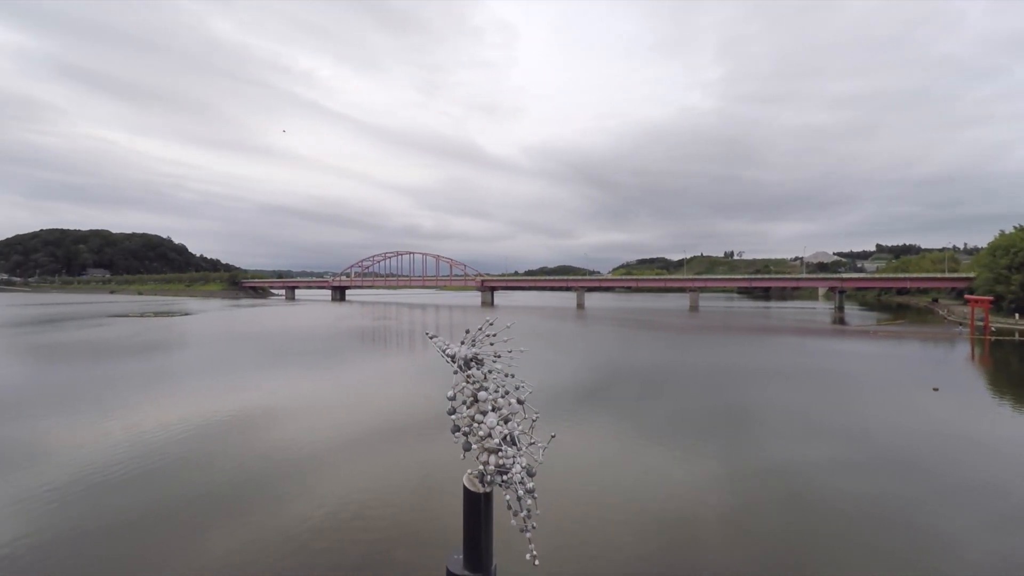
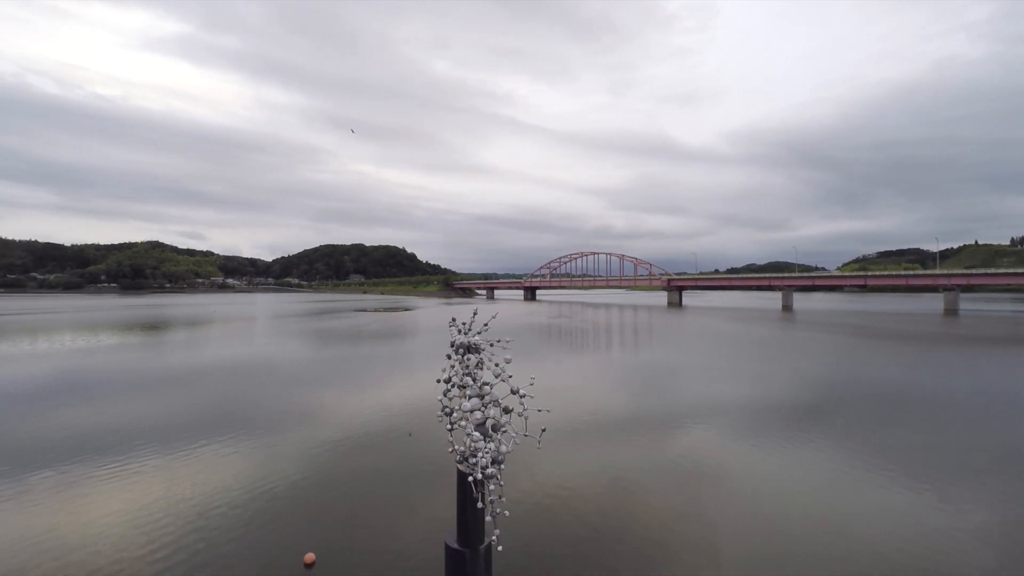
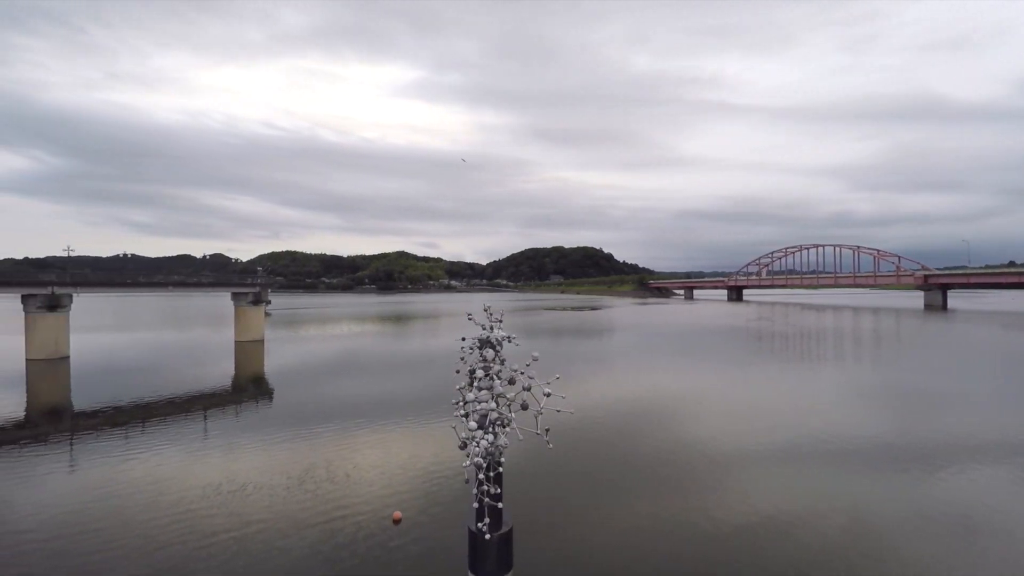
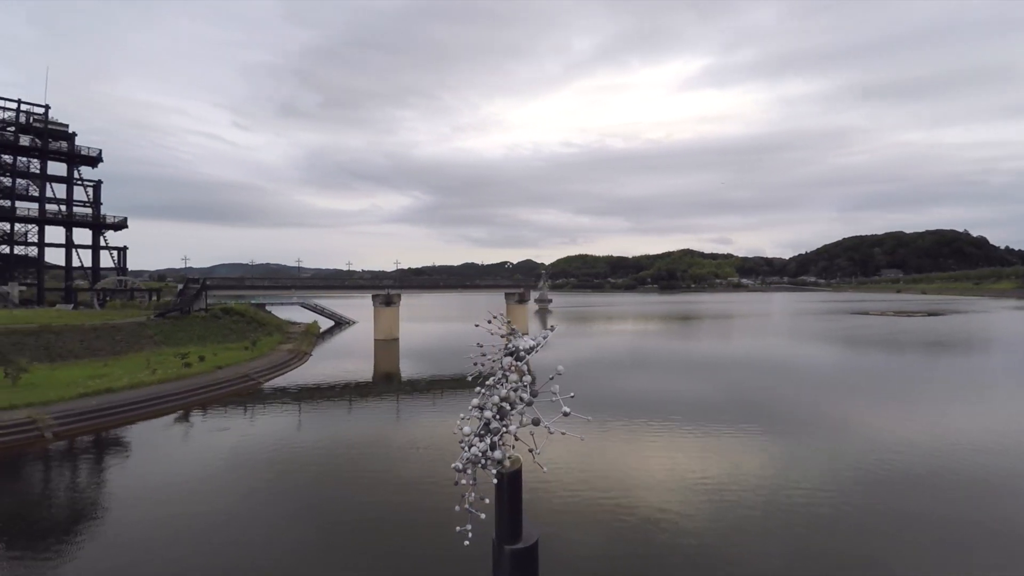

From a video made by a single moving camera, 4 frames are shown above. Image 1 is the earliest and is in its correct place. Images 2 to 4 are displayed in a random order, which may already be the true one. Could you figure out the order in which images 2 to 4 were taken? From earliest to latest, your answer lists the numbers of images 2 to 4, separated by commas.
2, 3, 4
